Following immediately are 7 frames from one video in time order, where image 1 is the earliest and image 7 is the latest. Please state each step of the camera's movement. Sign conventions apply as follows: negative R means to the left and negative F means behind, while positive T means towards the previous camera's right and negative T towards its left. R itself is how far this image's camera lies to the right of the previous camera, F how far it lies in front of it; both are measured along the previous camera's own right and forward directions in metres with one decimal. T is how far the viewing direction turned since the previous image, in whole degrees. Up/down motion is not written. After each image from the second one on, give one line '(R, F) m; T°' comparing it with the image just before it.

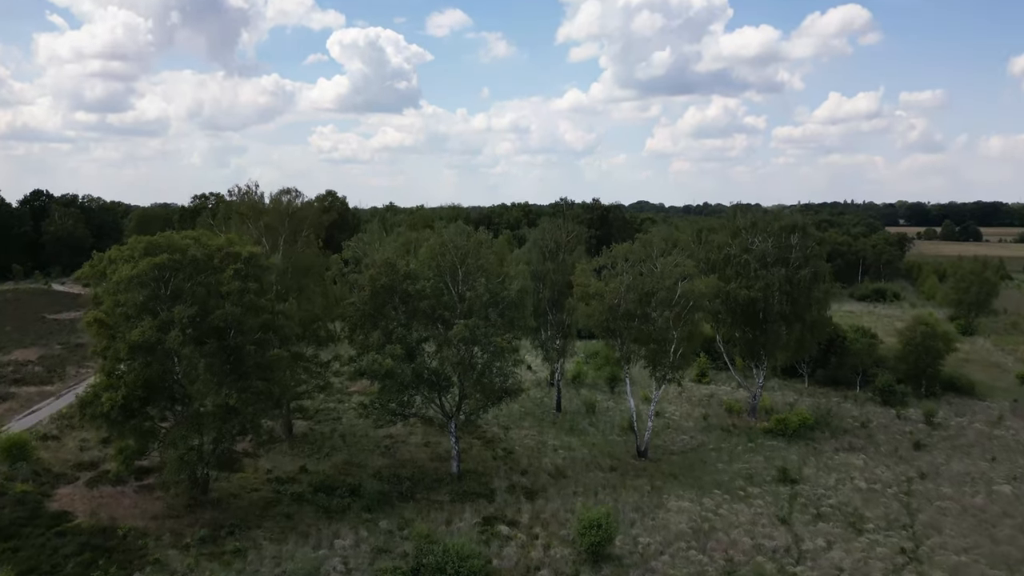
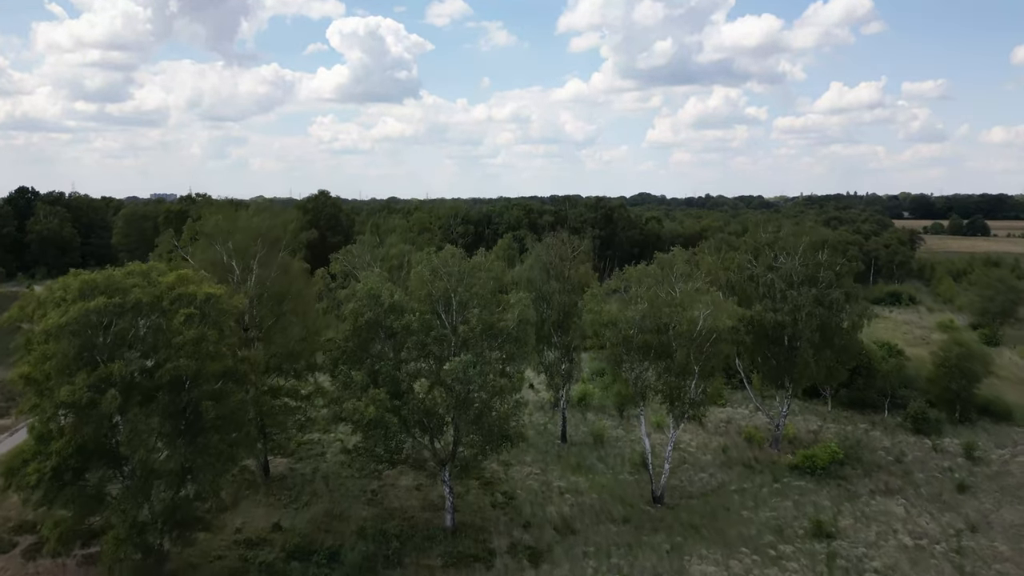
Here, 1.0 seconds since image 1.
(0.0, +2.7) m; 0°
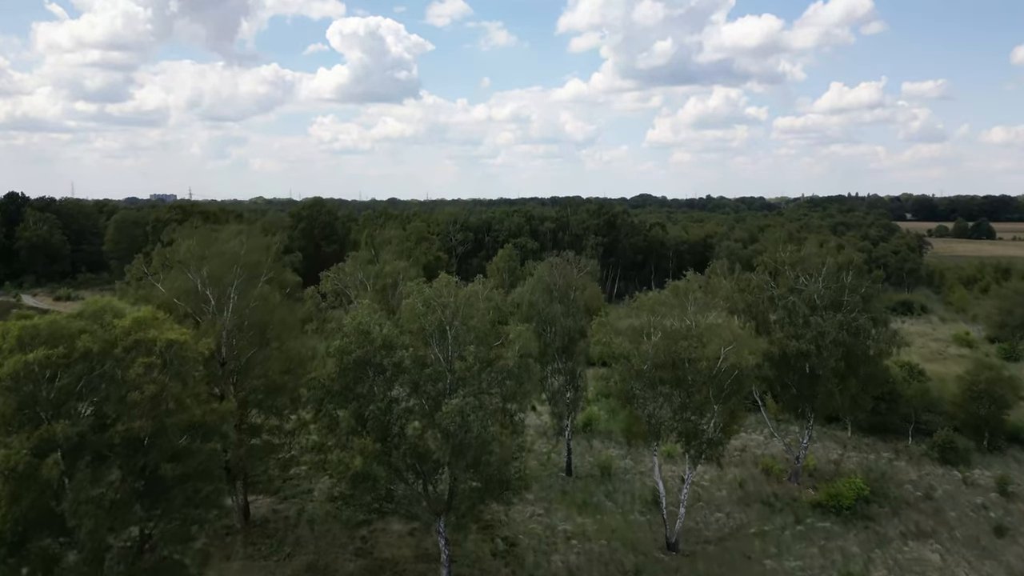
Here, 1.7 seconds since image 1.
(0.0, +1.9) m; 0°
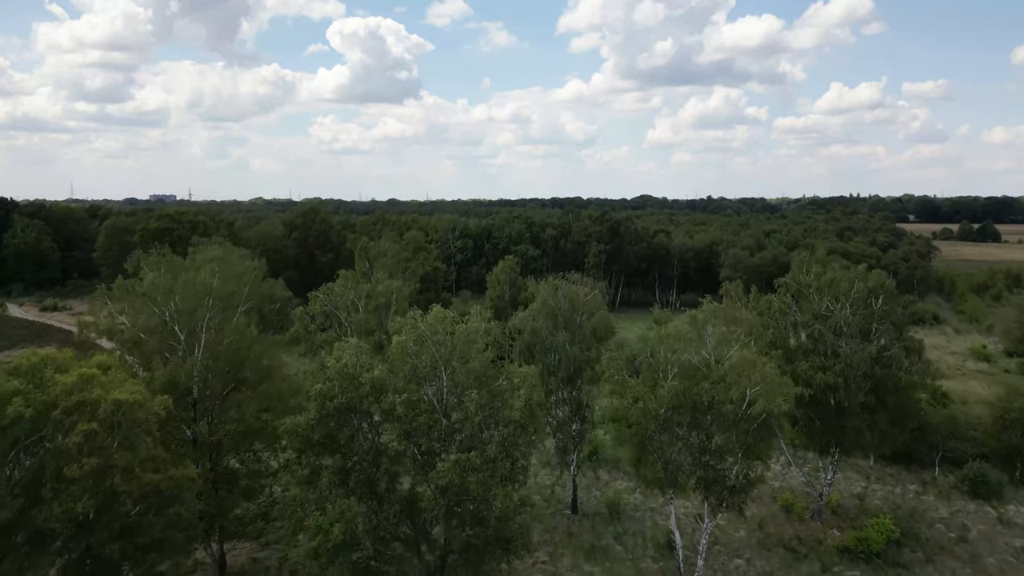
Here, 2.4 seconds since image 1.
(0.0, +1.9) m; 0°
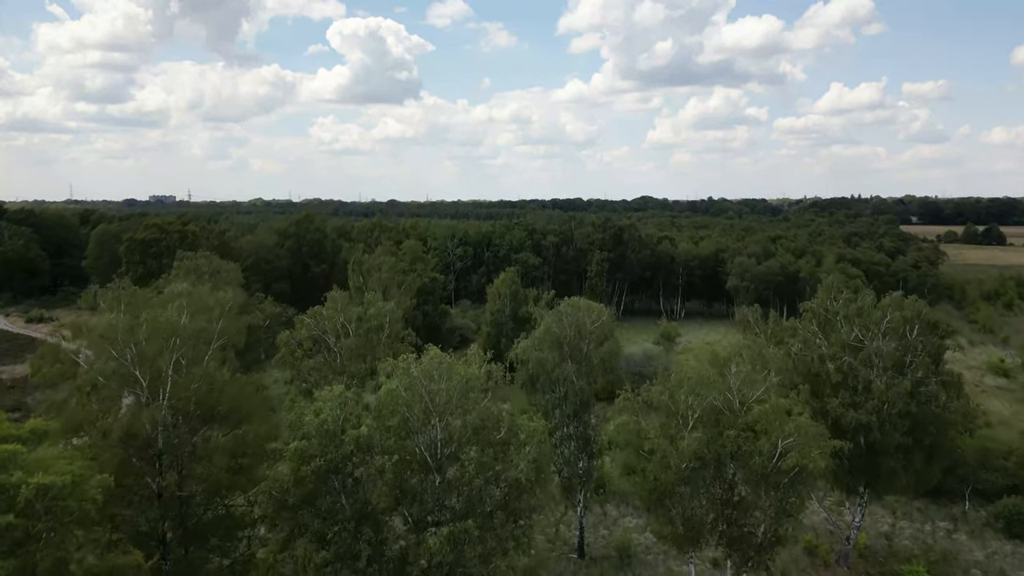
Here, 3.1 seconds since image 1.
(0.0, +1.9) m; 0°
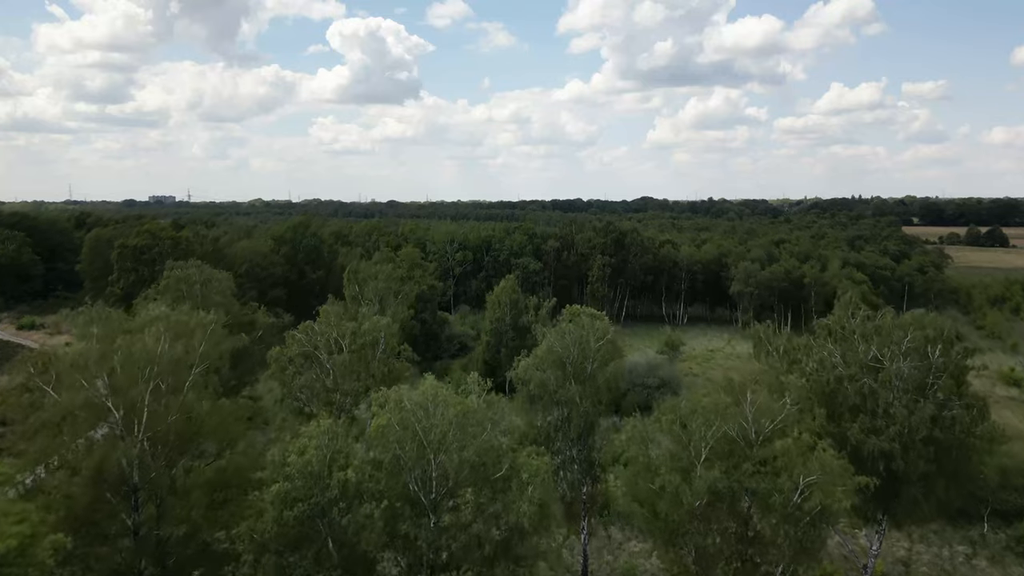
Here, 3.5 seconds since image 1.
(0.0, +1.1) m; 0°
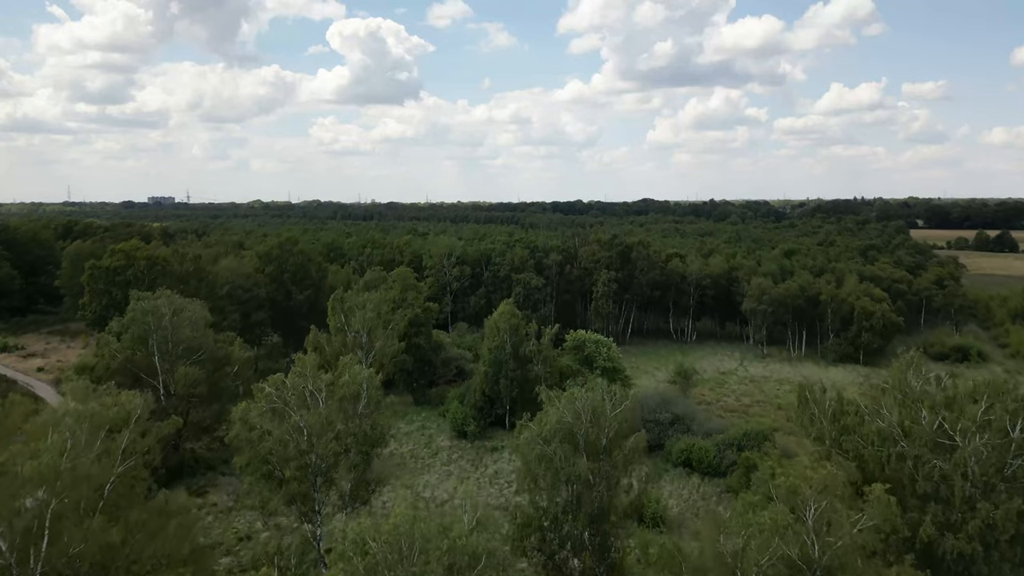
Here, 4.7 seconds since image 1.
(0.0, +3.3) m; 0°
